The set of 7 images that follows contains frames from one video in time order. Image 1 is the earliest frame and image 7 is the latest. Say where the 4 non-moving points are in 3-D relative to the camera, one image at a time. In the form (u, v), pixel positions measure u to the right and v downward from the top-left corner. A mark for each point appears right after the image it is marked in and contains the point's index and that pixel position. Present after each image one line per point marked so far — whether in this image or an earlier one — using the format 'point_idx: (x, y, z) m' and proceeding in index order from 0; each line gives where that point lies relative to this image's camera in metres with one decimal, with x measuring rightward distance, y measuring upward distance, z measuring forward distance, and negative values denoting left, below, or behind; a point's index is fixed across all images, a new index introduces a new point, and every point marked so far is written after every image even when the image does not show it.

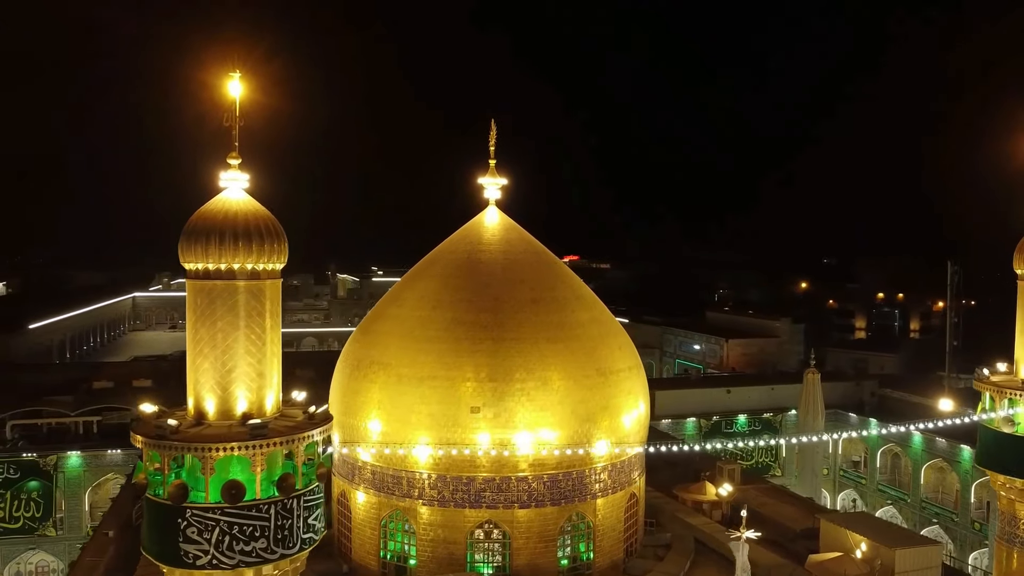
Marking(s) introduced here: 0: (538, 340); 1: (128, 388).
0: (+0.3, -0.6, +9.7) m
1: (-8.3, -2.2, +18.1) m
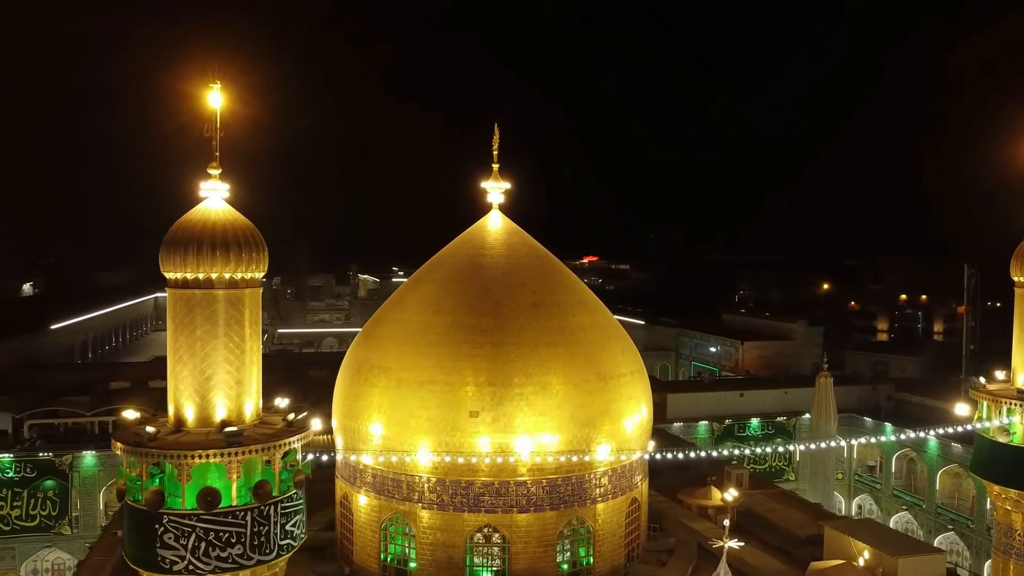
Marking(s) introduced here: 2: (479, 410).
0: (+0.3, -0.7, +9.7) m
1: (-8.0, -2.2, +18.4) m
2: (-0.4, -1.4, +9.4) m
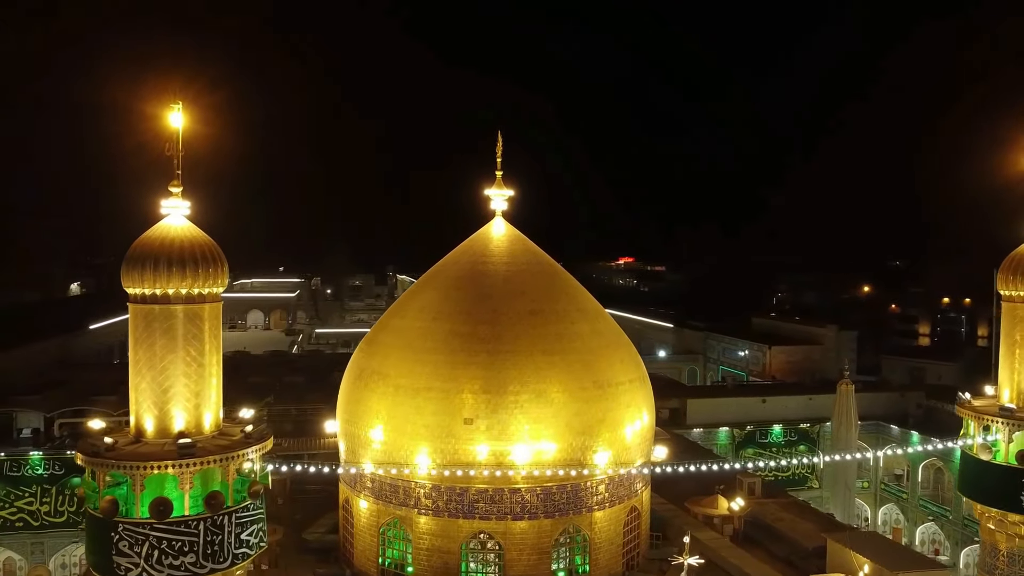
0: (+0.3, -0.7, +9.7) m
1: (-7.6, -2.3, +18.8) m
2: (-0.4, -1.5, +9.4) m
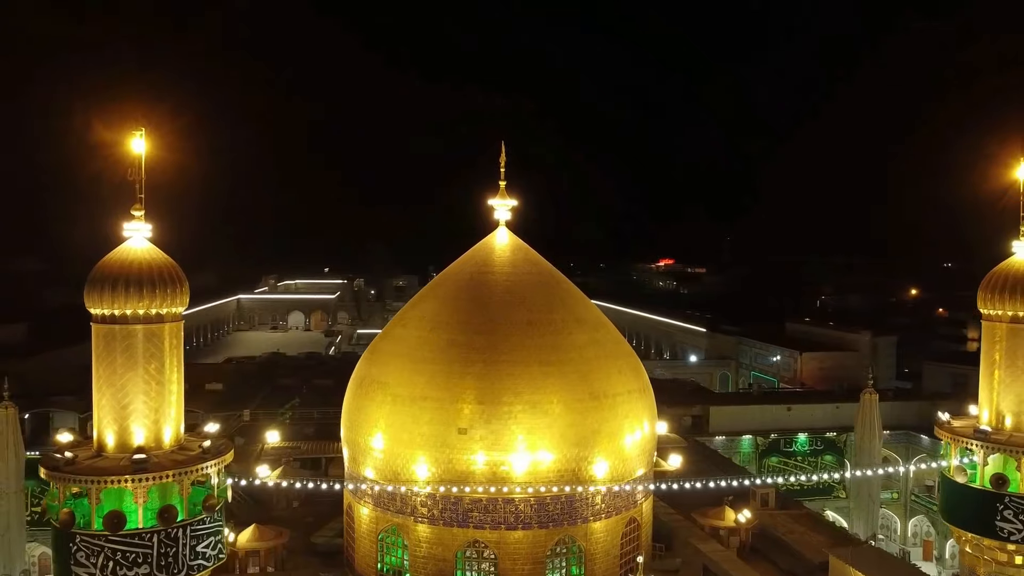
0: (+0.2, -0.9, +9.8) m
1: (-7.1, -2.4, +19.3) m
2: (-0.5, -1.6, +9.5) m
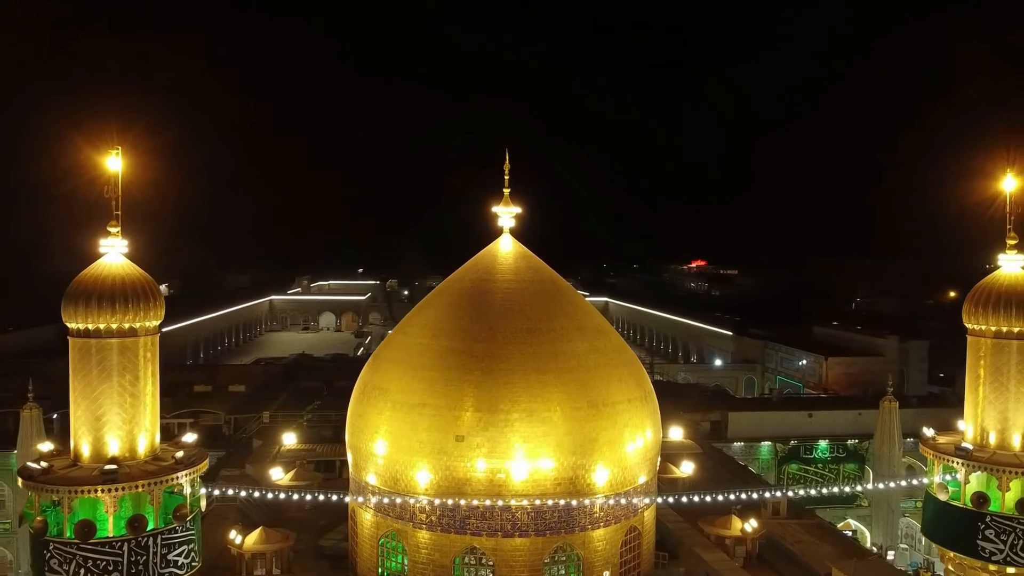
0: (+0.2, -1.0, +9.8) m
1: (-6.7, -2.5, +19.7) m
2: (-0.5, -1.7, +9.6) m
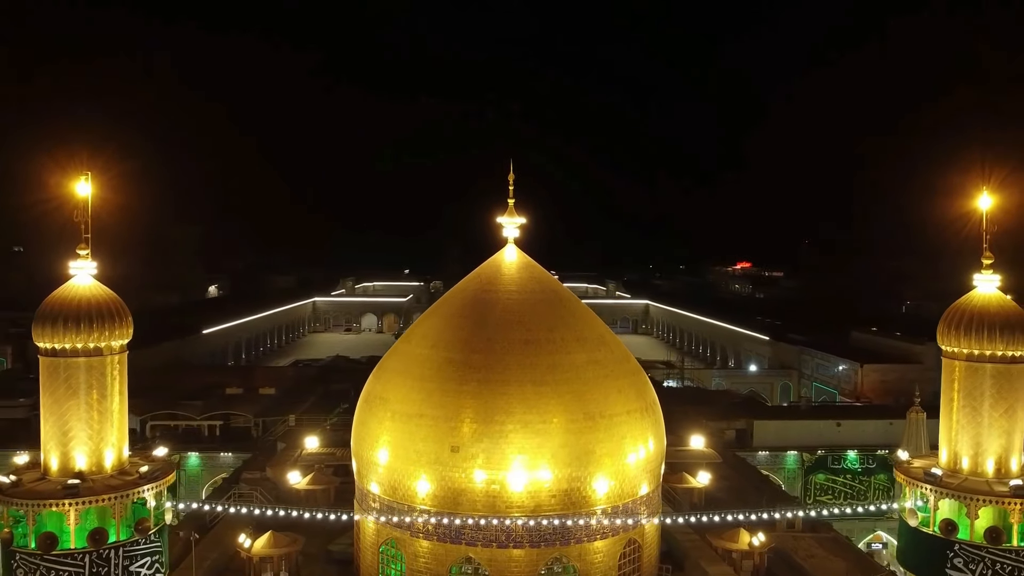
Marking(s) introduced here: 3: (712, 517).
0: (+0.2, -1.1, +9.8) m
1: (-6.1, -2.6, +20.1) m
2: (-0.6, -1.8, +9.7) m
3: (+2.7, -3.1, +11.4) m
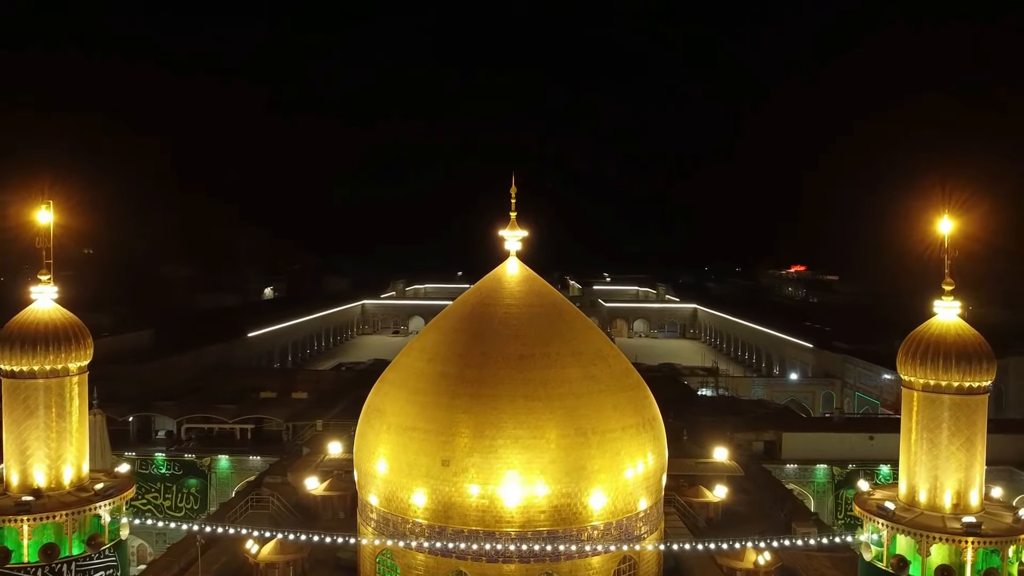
0: (+0.1, -1.3, +9.8) m
1: (-5.4, -2.8, +20.6) m
2: (-0.7, -2.0, +9.7) m
3: (+2.7, -3.3, +11.2) m
